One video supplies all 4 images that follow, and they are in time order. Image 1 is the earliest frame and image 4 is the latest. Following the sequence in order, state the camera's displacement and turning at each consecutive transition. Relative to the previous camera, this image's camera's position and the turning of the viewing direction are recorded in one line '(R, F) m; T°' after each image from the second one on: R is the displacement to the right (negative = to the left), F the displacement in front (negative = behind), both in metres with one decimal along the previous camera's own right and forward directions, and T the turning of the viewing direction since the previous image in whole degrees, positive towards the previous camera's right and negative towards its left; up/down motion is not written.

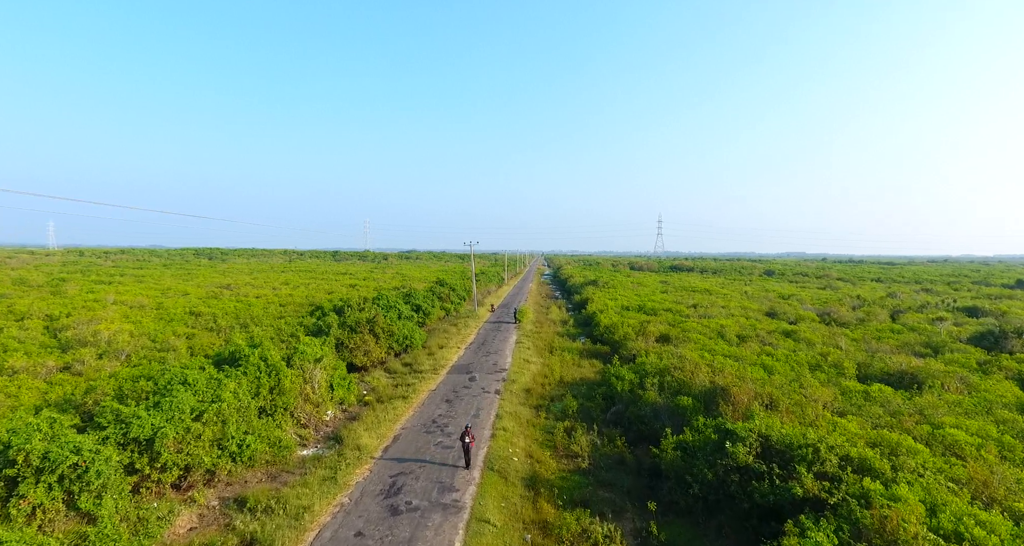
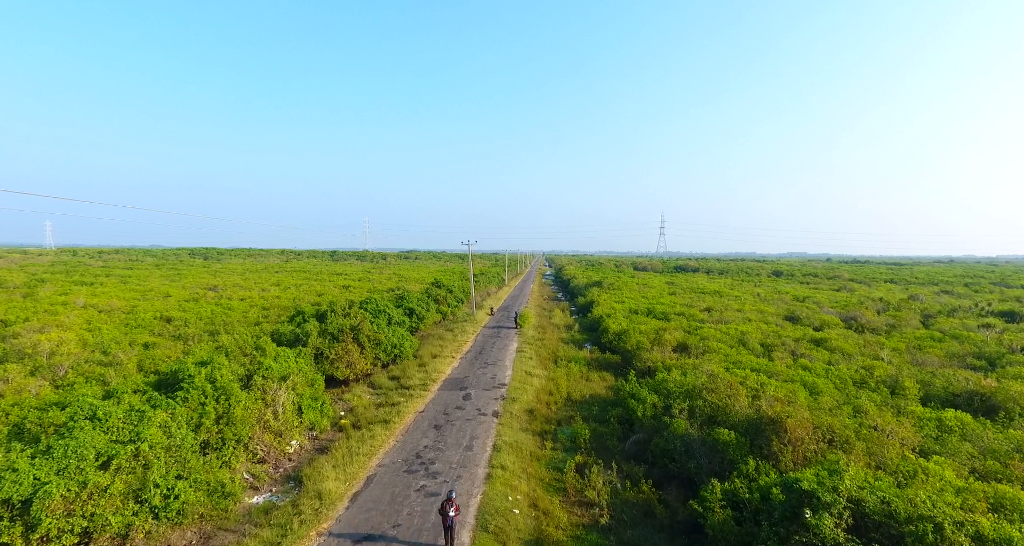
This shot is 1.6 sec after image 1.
(0.0, +2.3) m; 0°
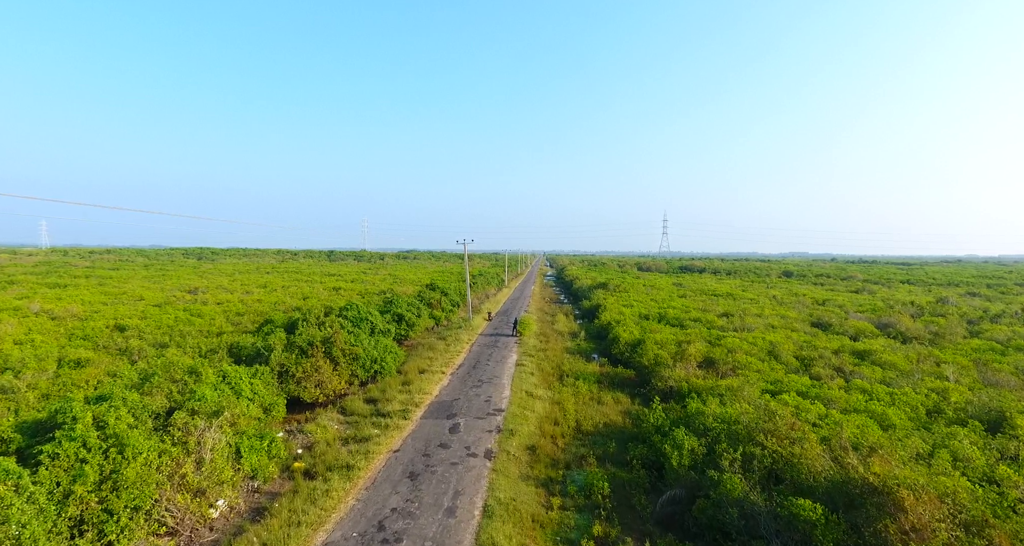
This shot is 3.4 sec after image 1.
(+0.1, +2.9) m; 0°
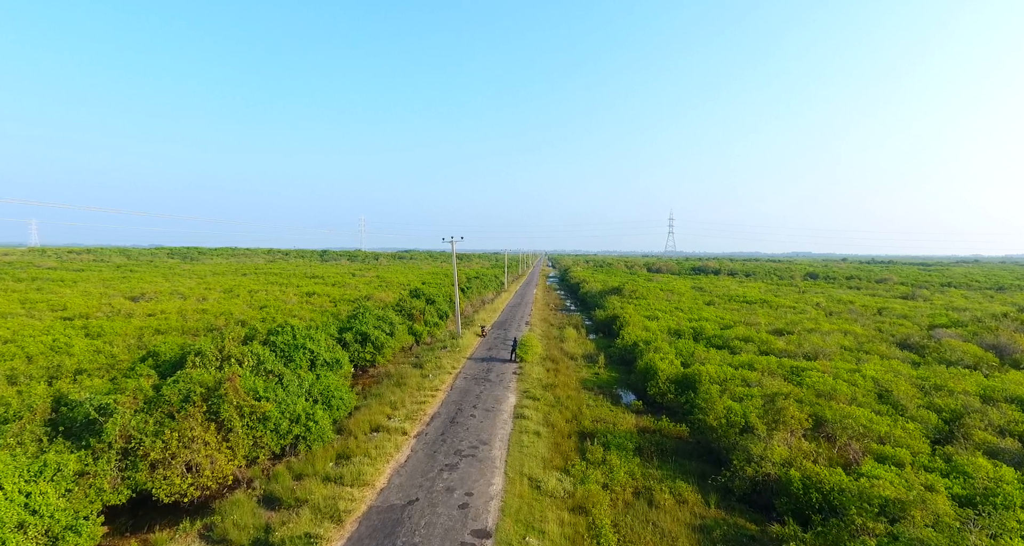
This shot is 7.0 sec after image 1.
(+0.1, +6.5) m; 0°
